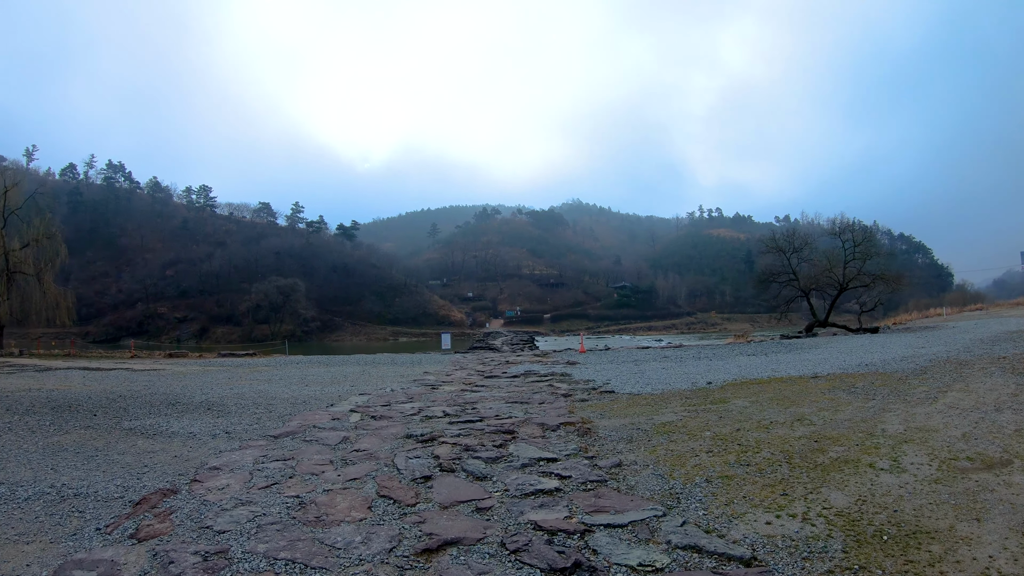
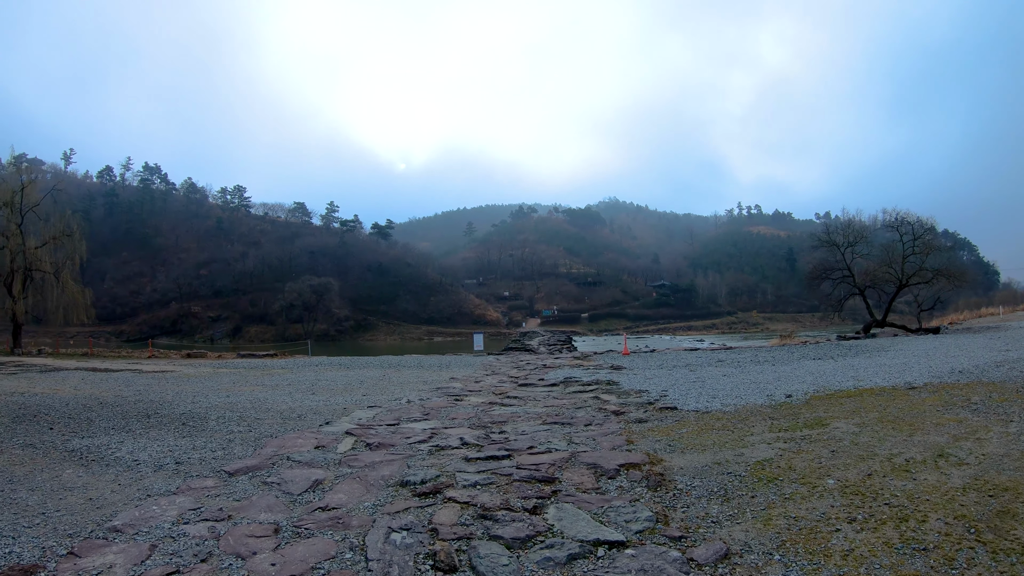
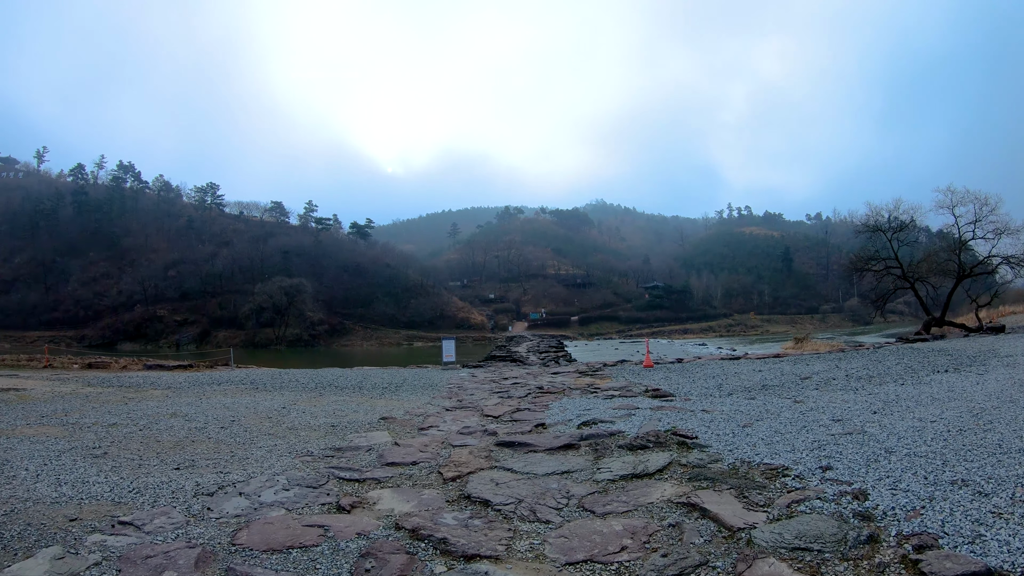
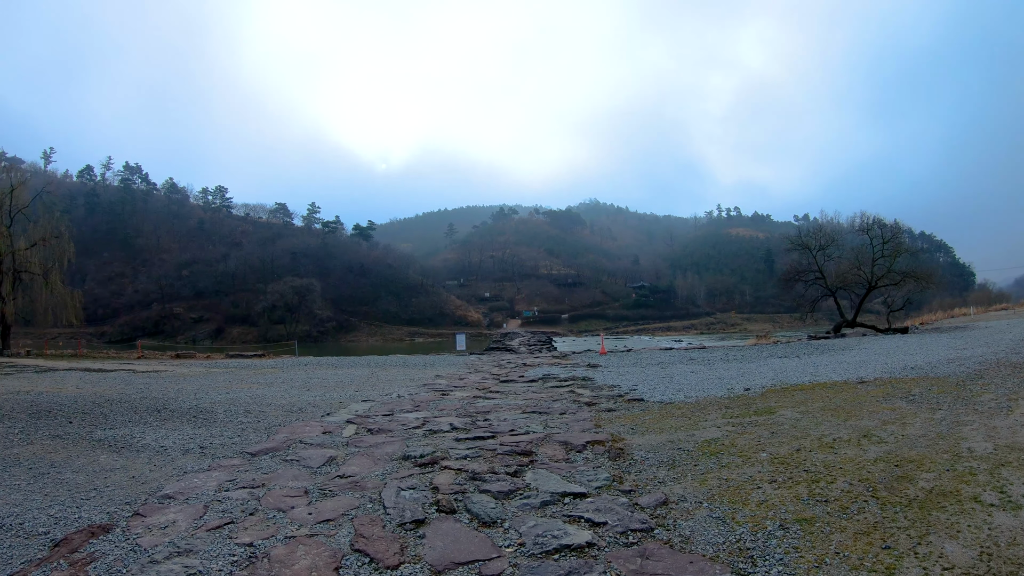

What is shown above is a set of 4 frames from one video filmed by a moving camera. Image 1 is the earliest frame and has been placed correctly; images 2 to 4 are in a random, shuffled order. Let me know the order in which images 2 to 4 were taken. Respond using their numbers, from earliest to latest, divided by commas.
4, 2, 3
